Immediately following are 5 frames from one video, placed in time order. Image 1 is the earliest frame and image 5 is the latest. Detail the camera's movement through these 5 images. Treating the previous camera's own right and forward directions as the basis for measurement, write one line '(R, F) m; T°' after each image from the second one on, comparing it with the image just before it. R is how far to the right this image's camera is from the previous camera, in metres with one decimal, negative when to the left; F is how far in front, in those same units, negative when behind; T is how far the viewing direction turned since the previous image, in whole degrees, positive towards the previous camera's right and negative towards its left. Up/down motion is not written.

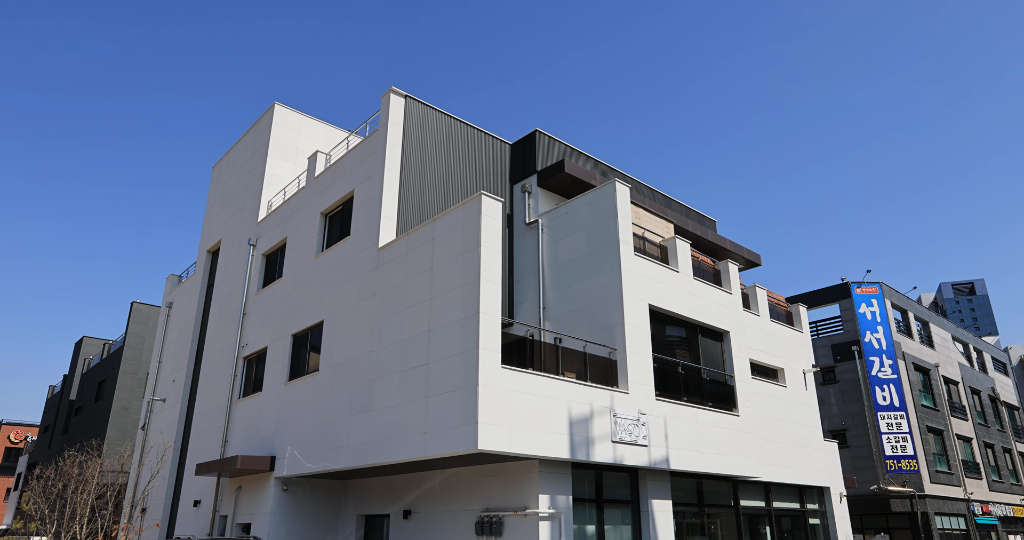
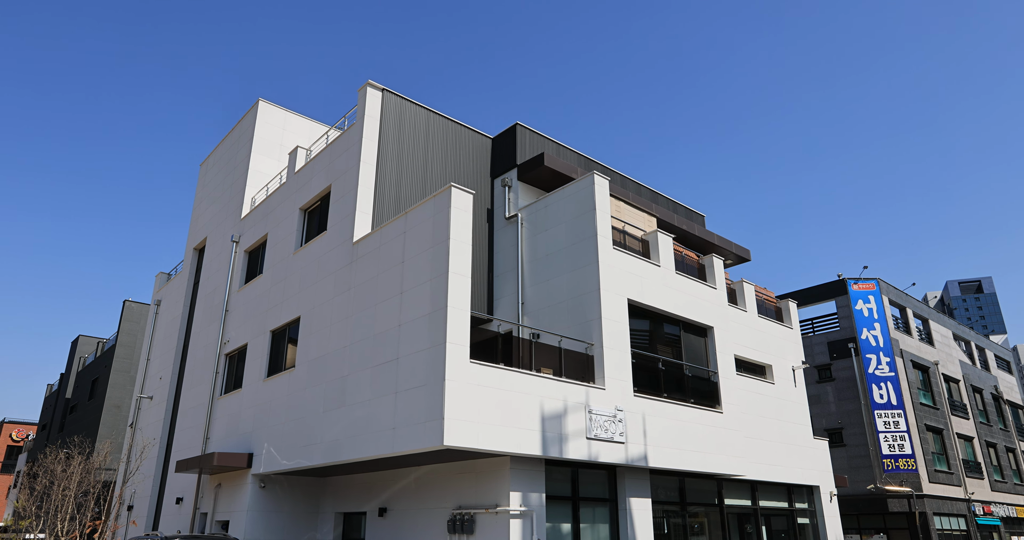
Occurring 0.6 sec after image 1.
(+0.6, +0.2) m; 0°
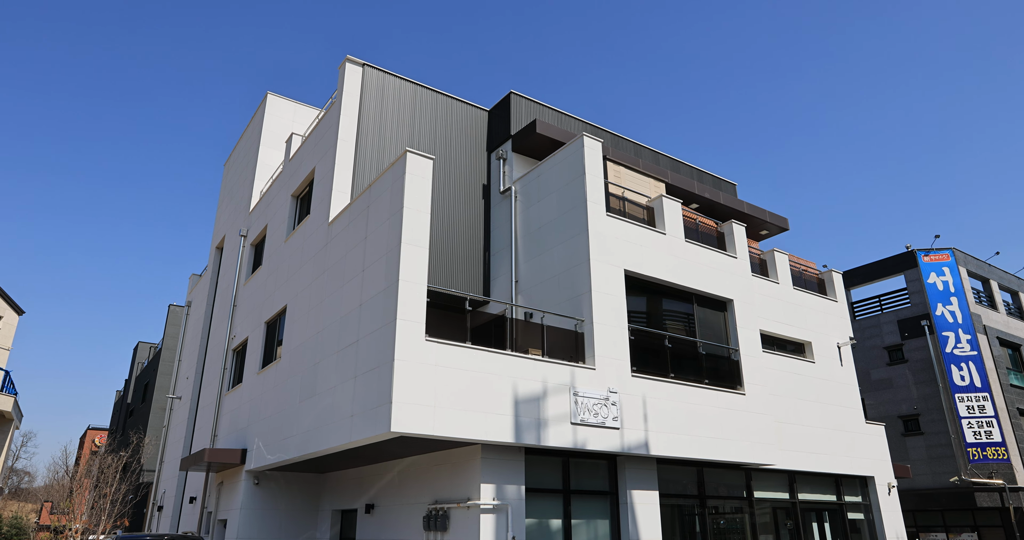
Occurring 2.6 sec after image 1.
(+1.7, +1.2) m; -6°
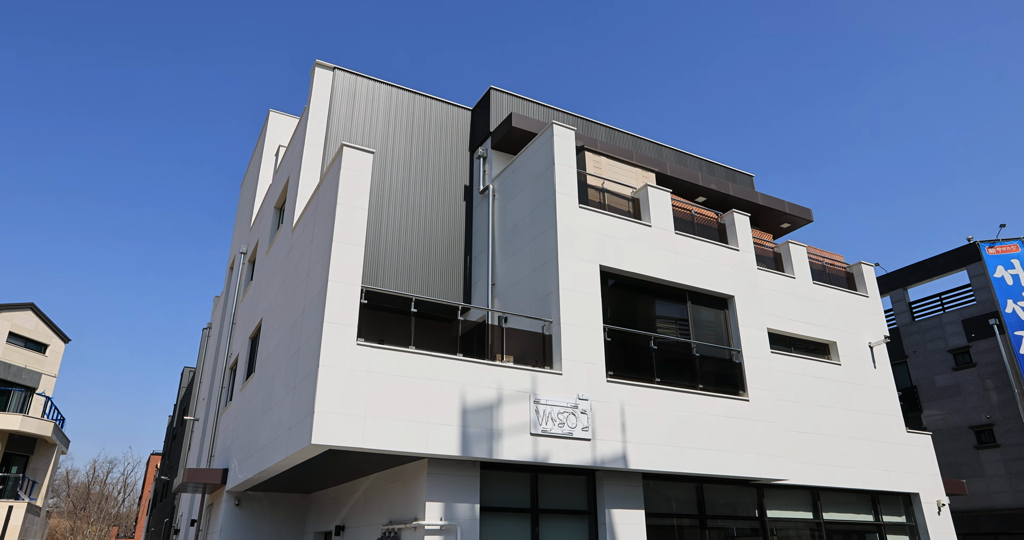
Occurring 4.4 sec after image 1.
(+1.8, +1.0) m; -5°
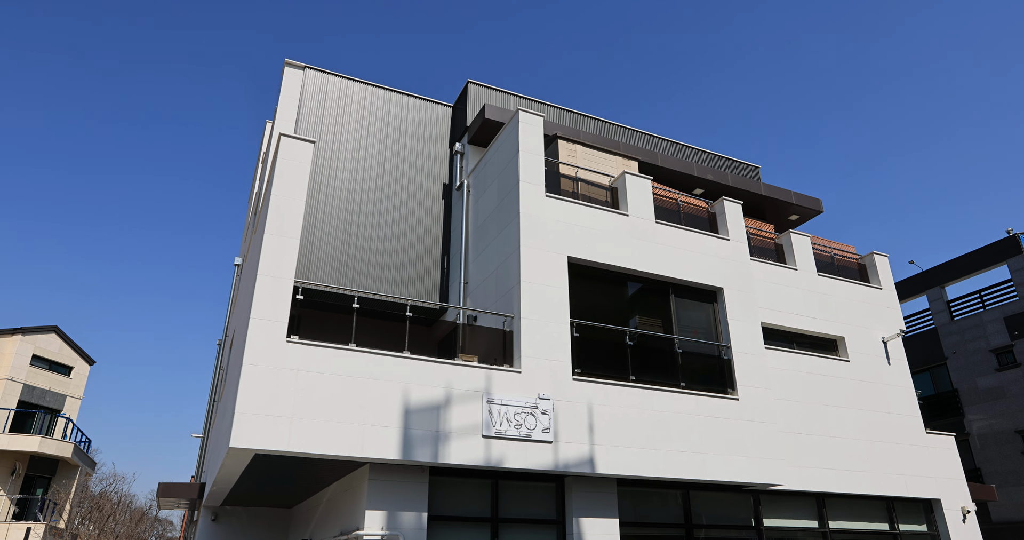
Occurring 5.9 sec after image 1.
(+1.3, +0.7) m; -3°
